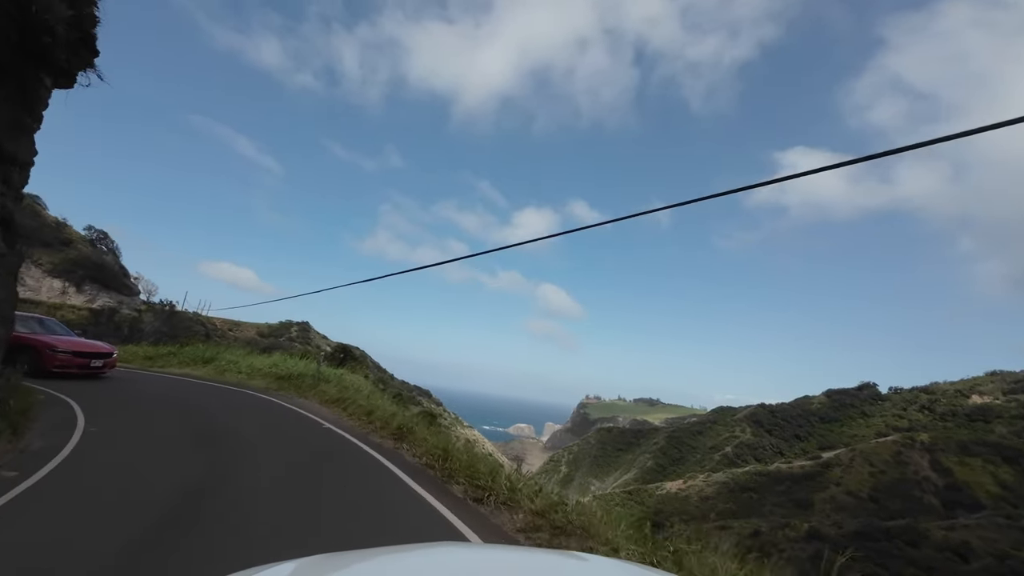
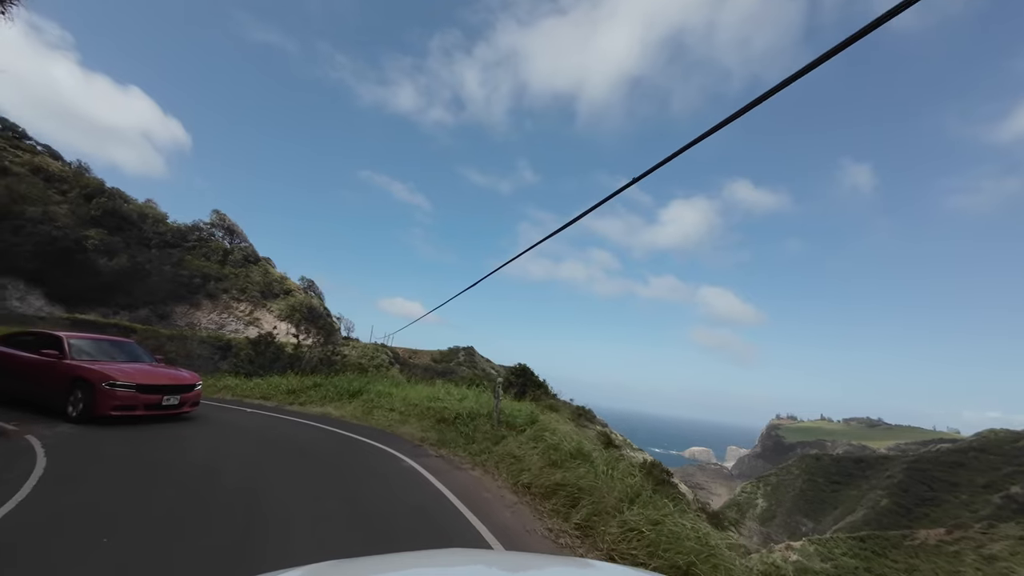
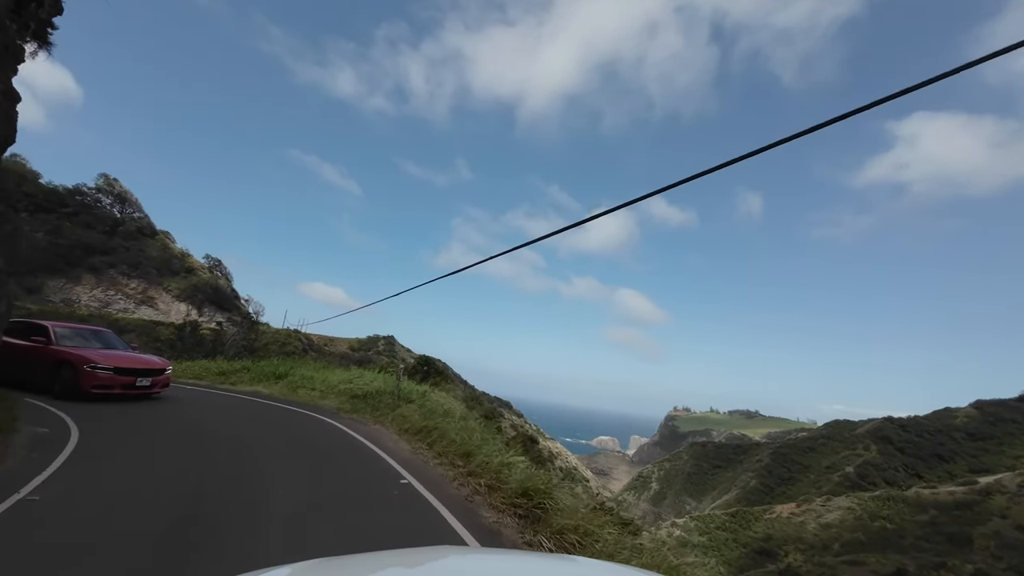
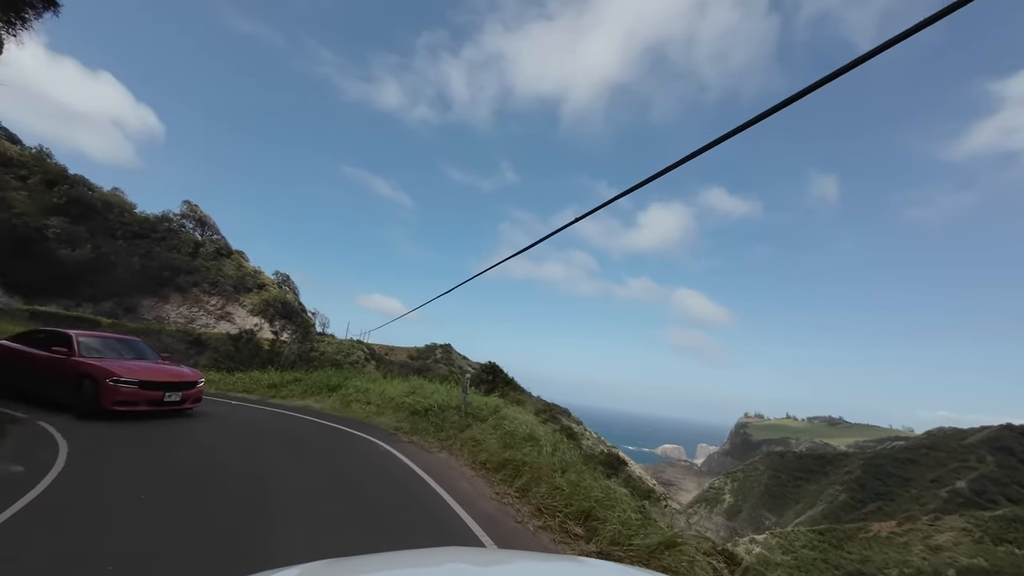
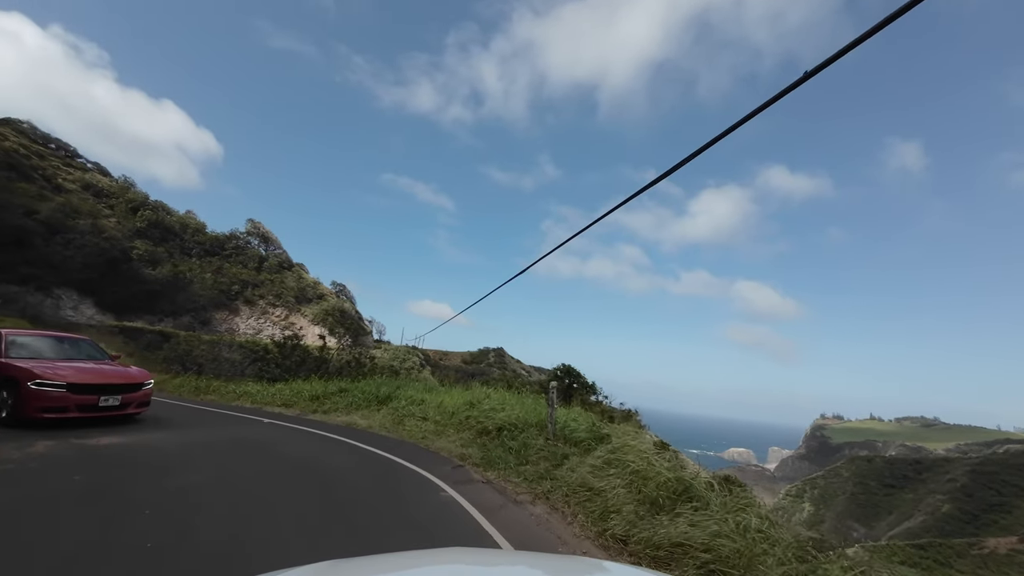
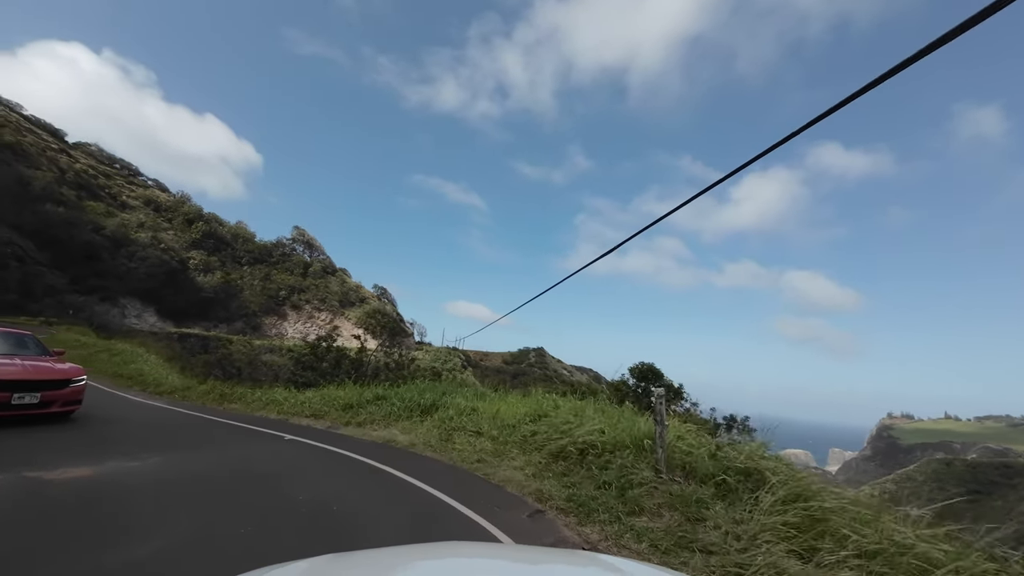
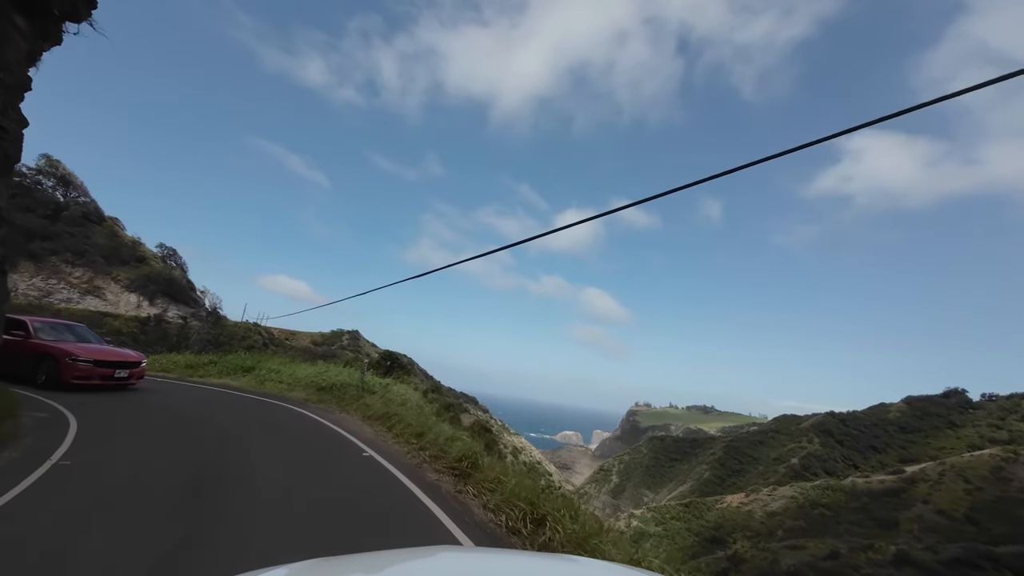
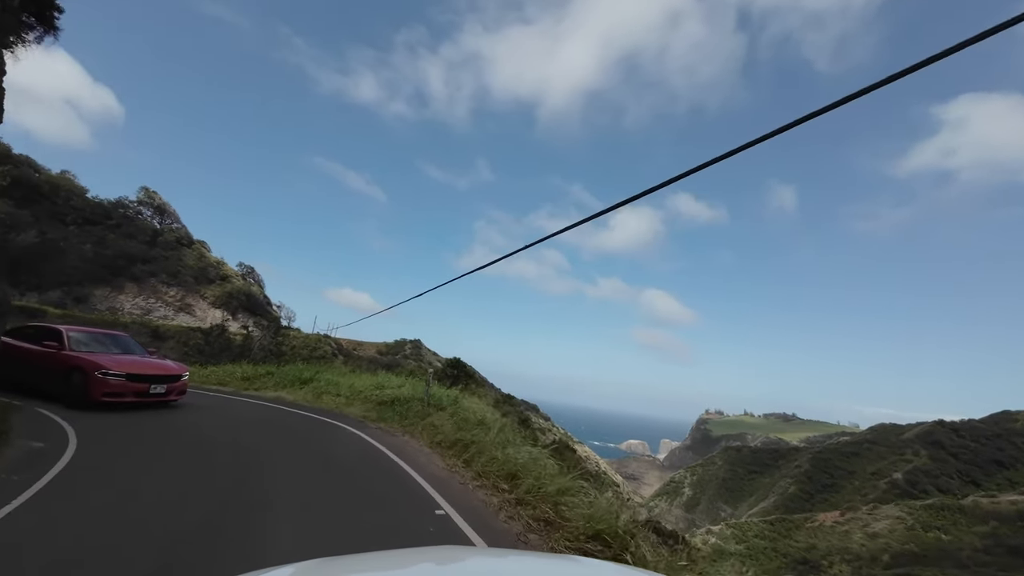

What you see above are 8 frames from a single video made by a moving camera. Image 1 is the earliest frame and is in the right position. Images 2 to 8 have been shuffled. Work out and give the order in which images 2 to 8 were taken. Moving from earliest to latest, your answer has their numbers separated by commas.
7, 3, 8, 4, 2, 5, 6
